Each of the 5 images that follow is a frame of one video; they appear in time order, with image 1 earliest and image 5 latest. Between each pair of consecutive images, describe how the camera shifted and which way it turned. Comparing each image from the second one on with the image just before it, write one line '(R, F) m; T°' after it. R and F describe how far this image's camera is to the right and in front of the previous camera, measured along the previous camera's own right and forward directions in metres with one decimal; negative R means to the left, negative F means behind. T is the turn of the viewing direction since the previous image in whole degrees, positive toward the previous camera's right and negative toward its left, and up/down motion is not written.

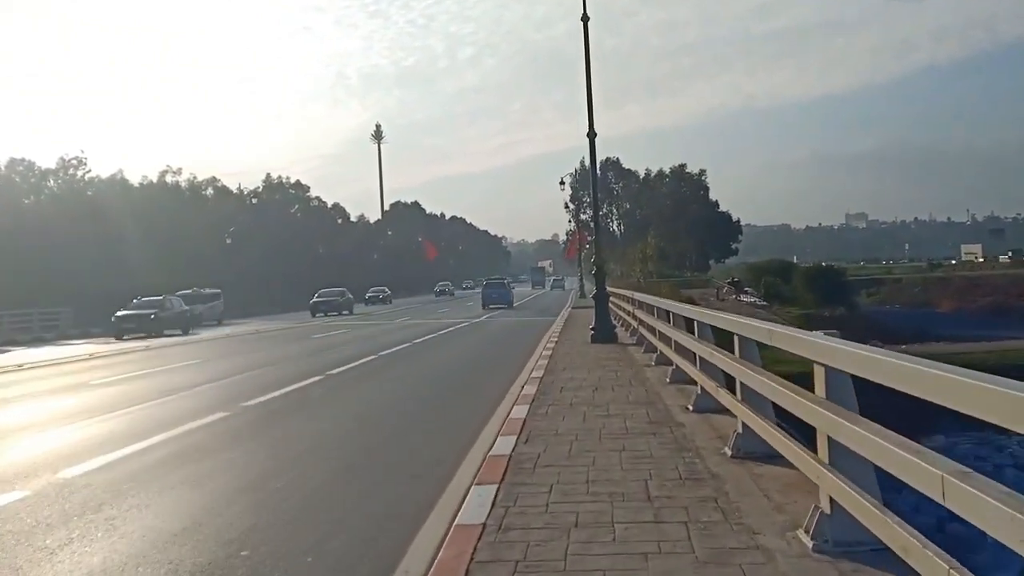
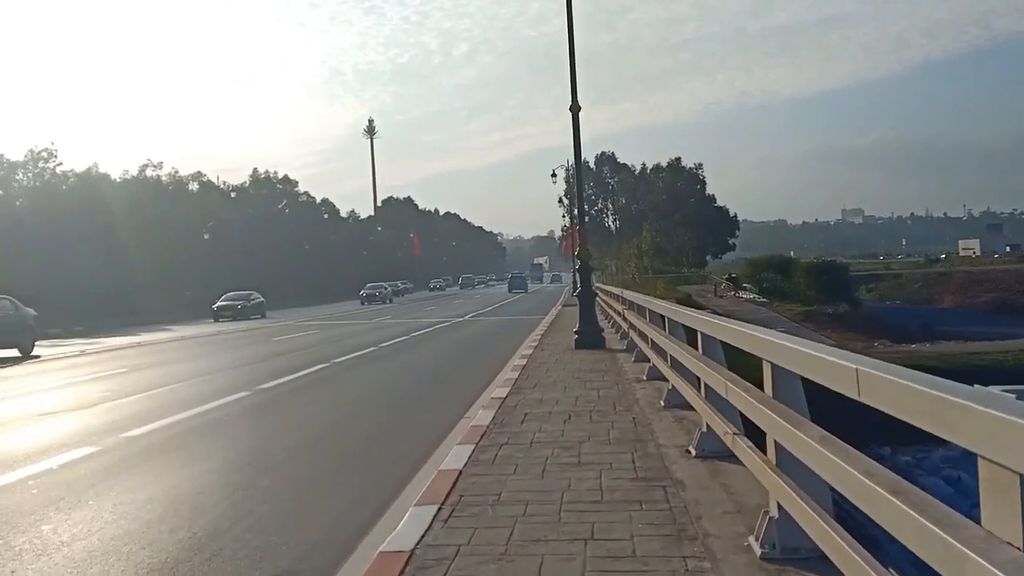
(+0.2, +1.1) m; 0°
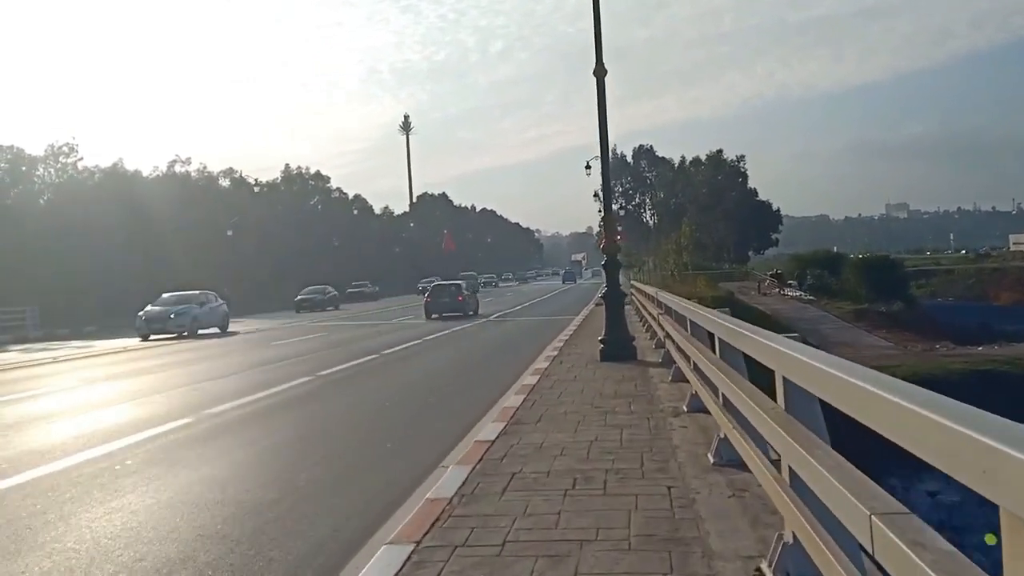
(+0.2, +1.2) m; -2°
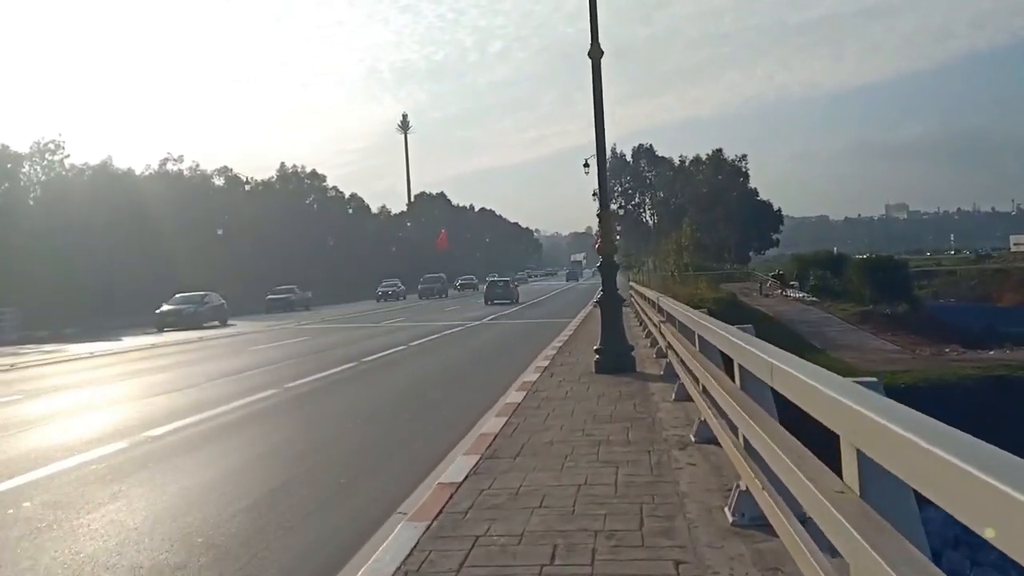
(+0.1, +0.6) m; 0°
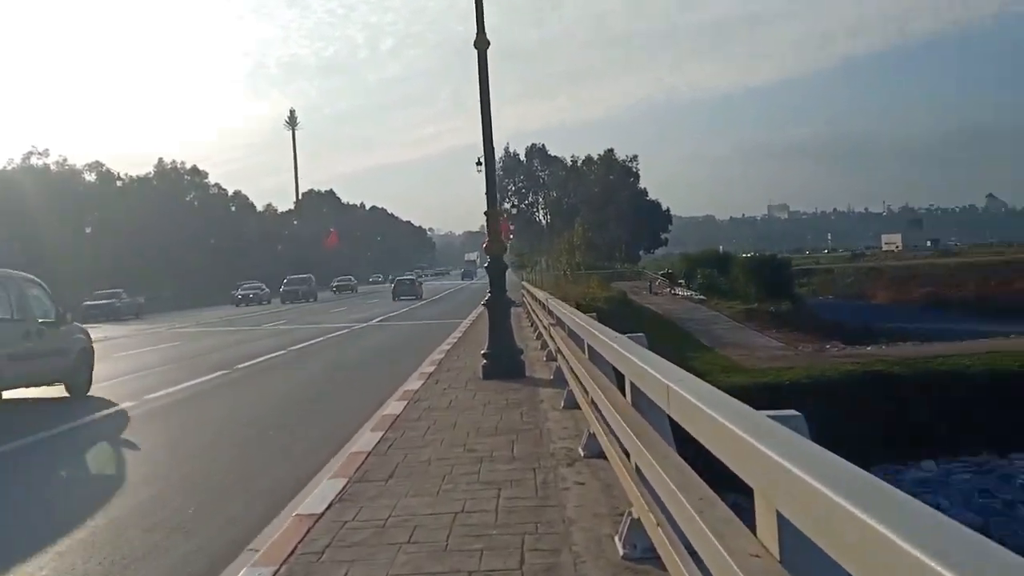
(+0.1, +0.3) m; +6°
